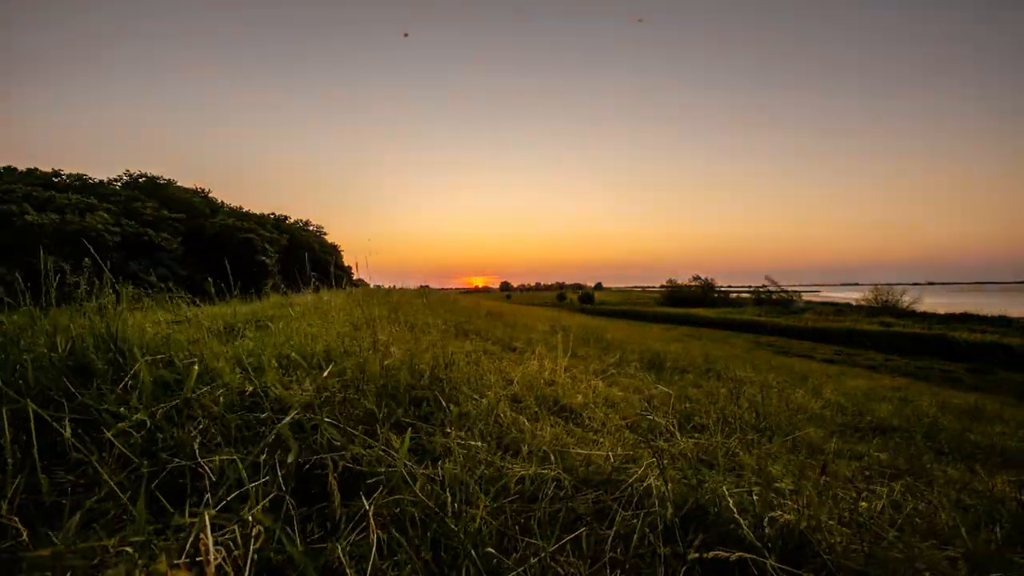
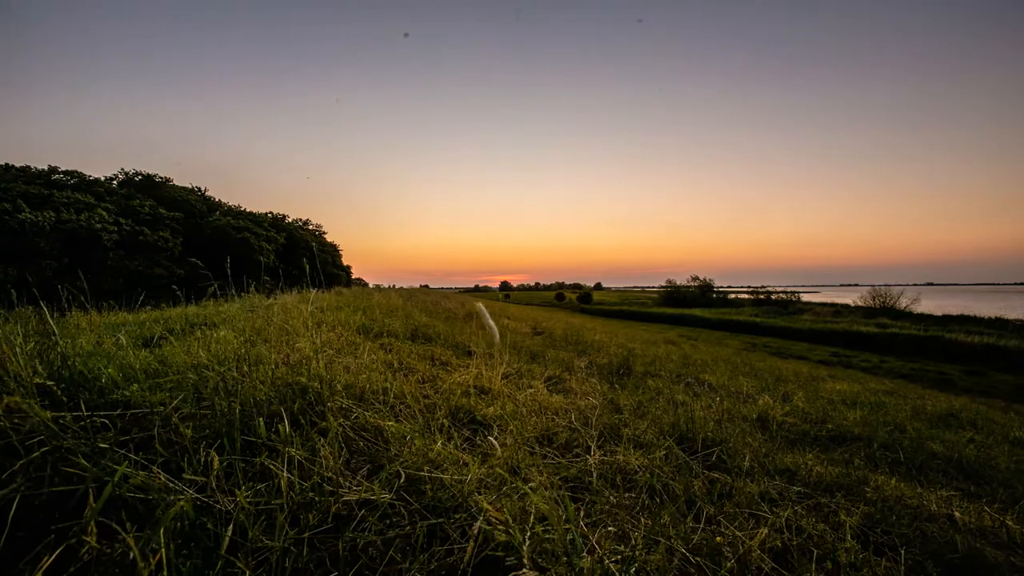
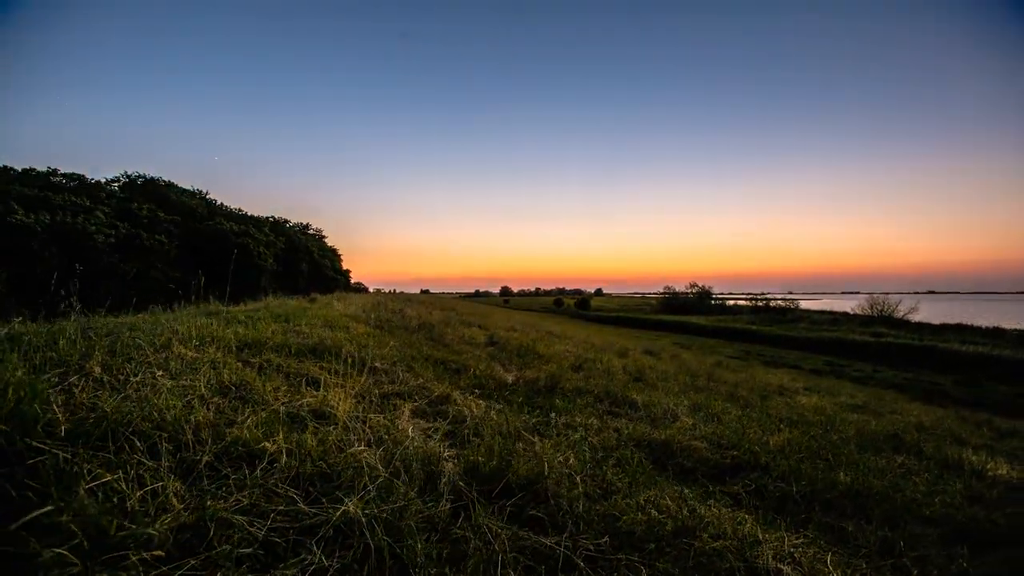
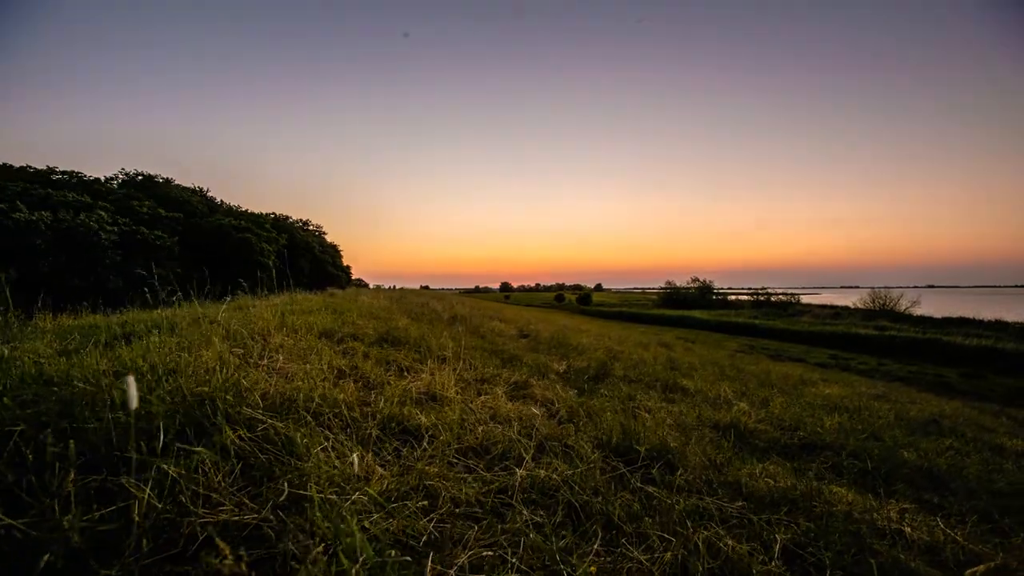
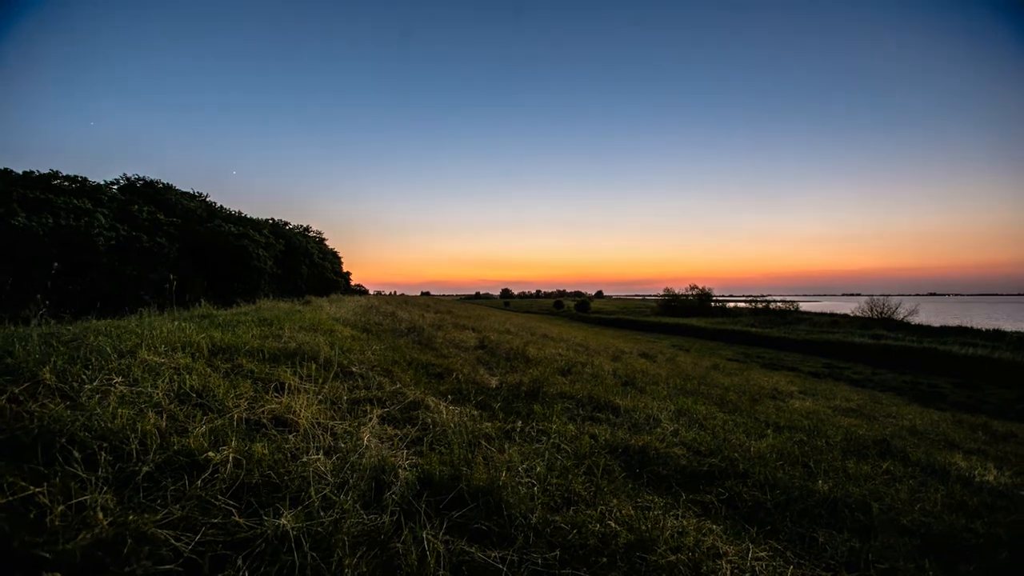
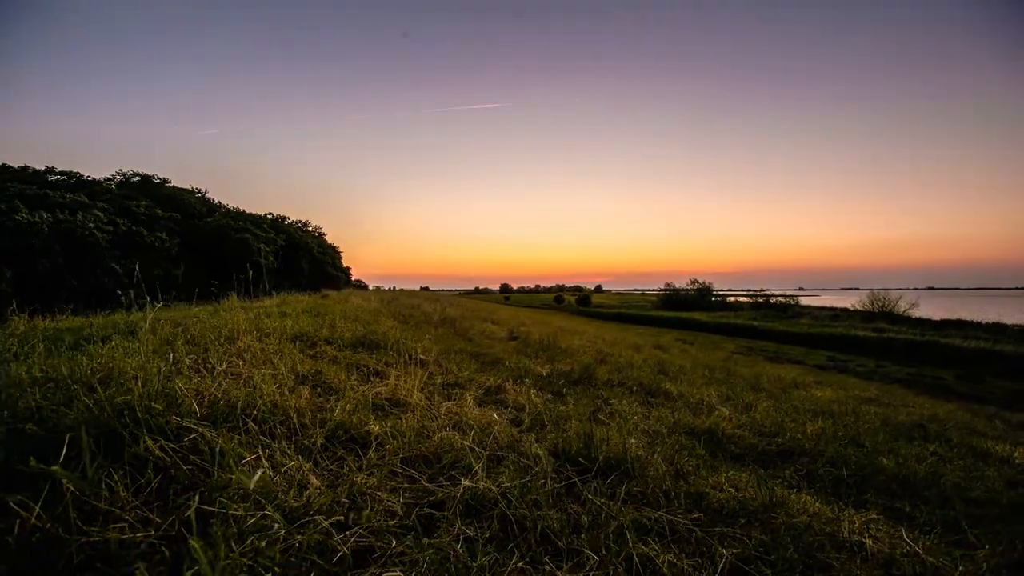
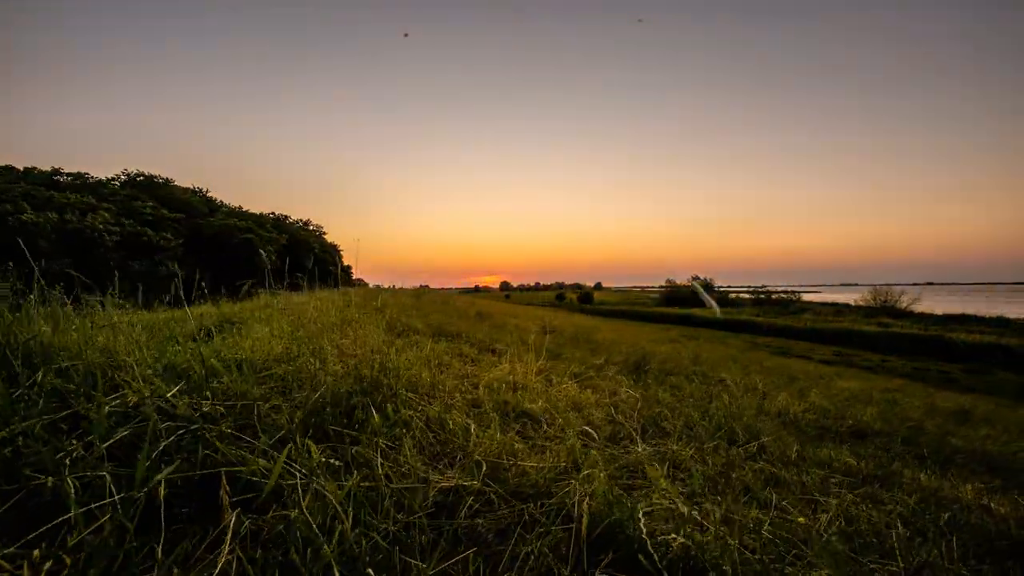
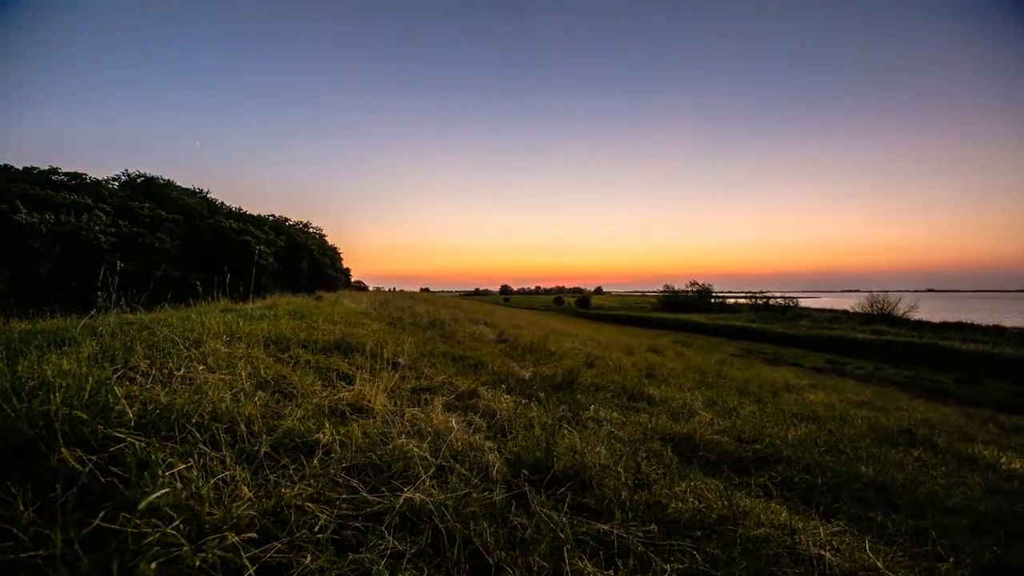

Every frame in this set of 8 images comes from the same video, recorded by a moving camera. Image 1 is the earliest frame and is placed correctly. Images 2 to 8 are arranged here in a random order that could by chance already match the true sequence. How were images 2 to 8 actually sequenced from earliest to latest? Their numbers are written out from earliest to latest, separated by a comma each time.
7, 2, 4, 6, 8, 3, 5
